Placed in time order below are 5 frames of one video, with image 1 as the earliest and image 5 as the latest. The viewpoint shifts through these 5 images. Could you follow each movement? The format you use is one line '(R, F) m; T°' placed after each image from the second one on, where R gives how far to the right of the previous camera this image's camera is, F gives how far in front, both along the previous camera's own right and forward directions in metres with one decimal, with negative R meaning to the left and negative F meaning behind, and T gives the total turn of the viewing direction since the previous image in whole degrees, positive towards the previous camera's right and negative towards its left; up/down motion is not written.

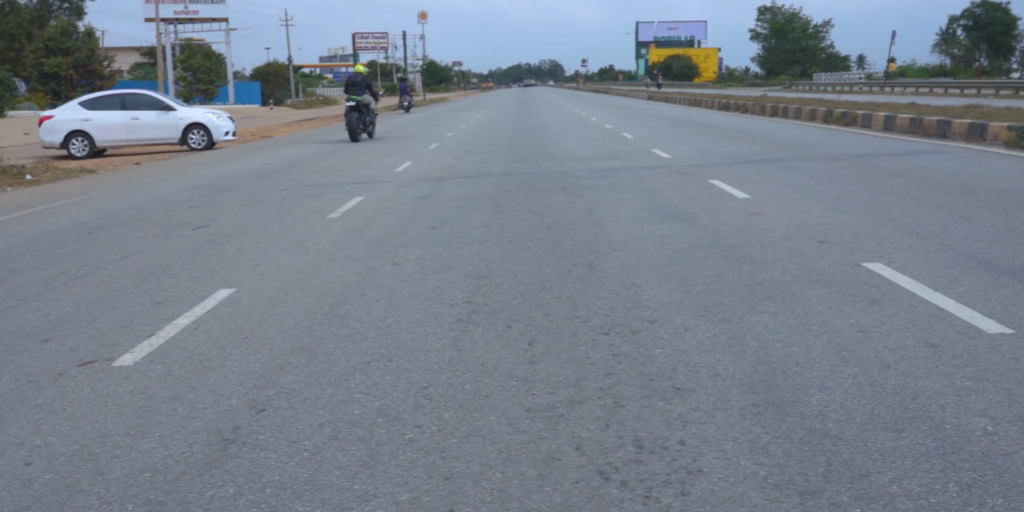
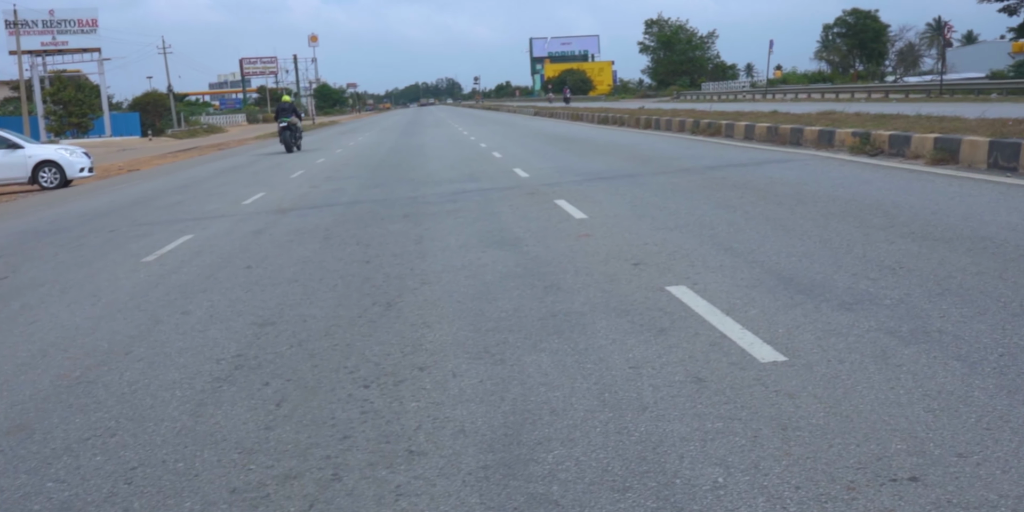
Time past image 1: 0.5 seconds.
(+0.9, +0.4) m; +5°
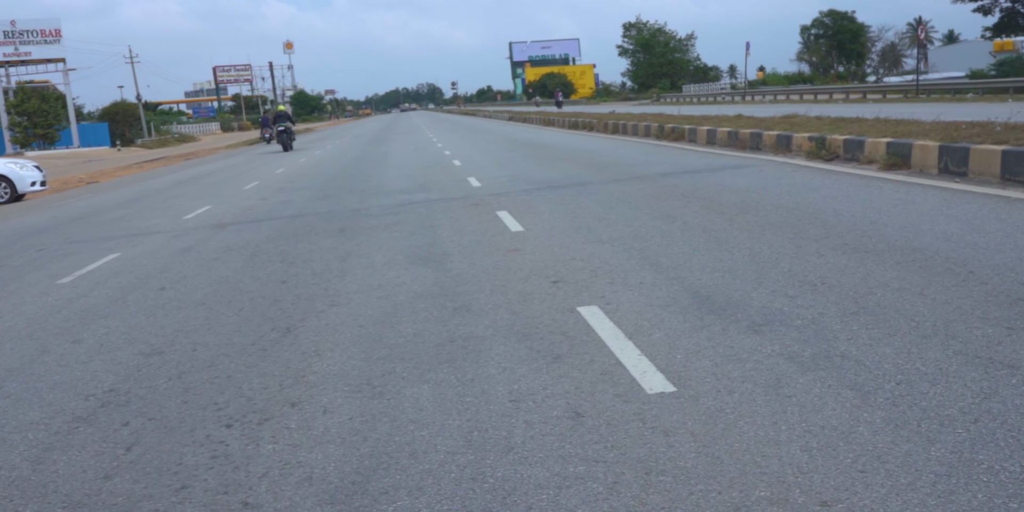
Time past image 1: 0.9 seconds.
(+0.6, +0.4) m; +1°
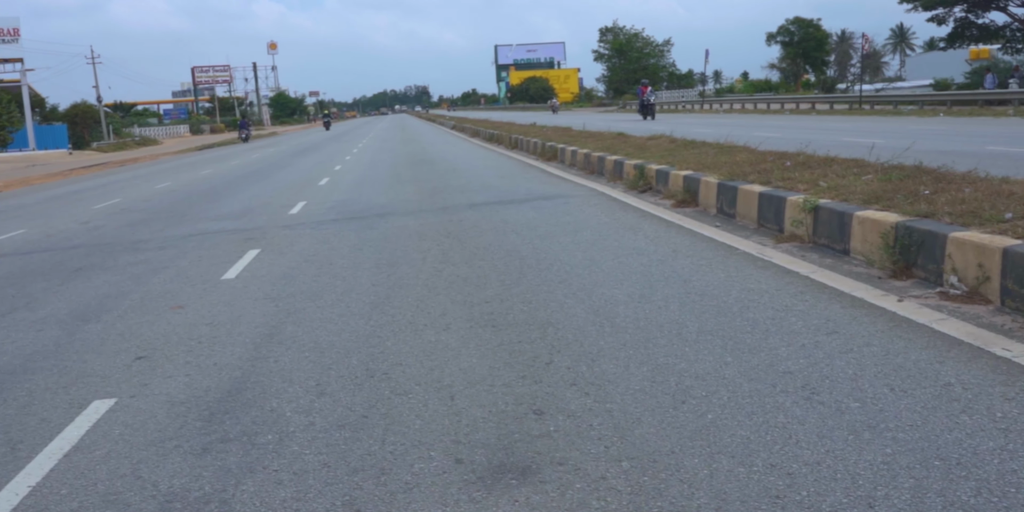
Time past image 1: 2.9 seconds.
(+2.8, +1.0) m; 0°
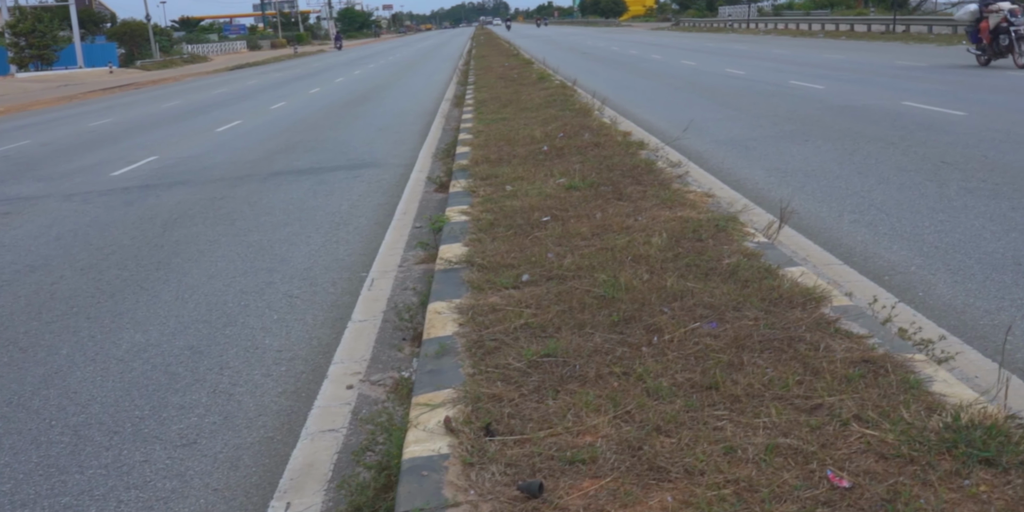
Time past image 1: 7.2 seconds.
(+3.7, +1.4) m; -5°
